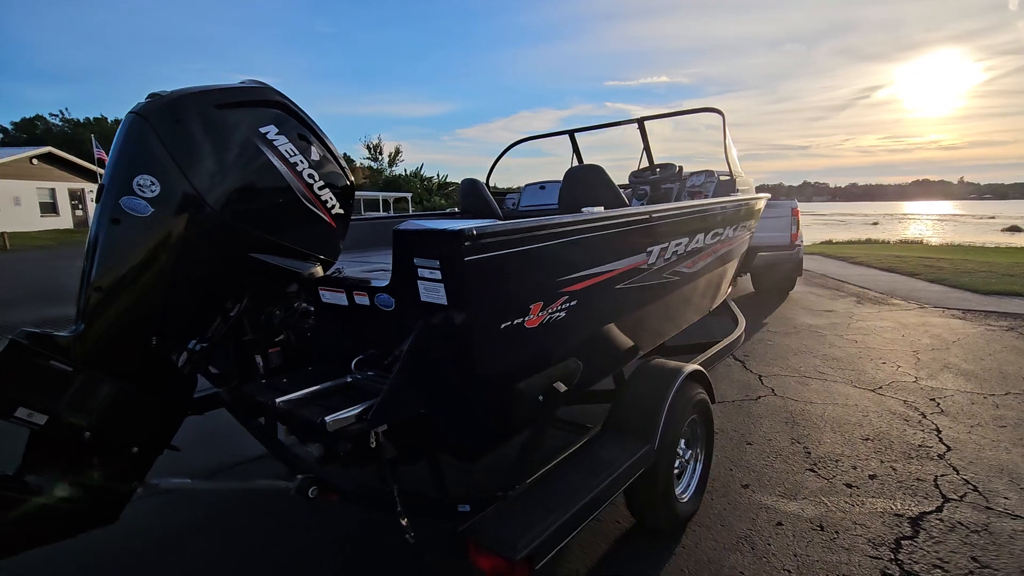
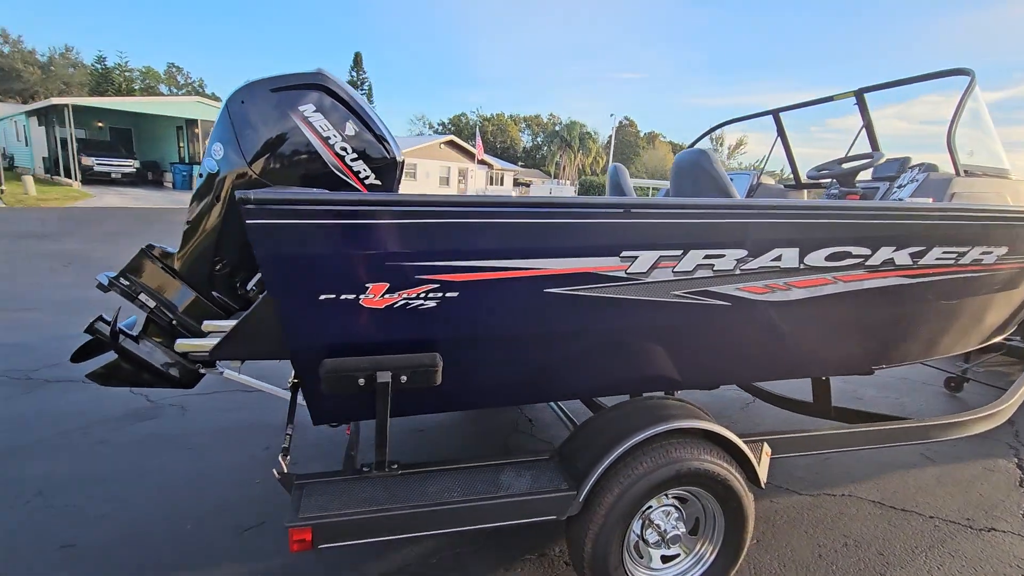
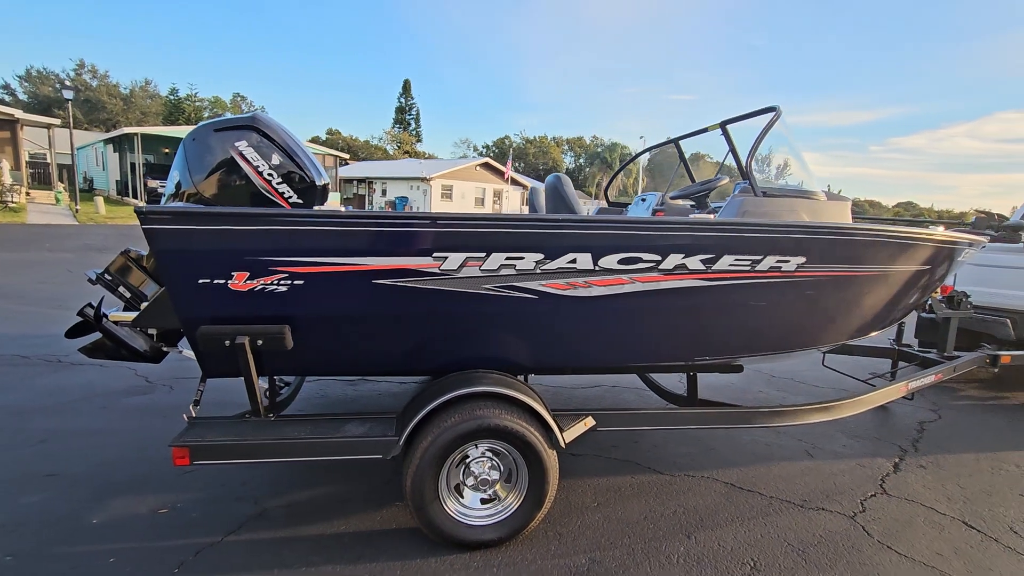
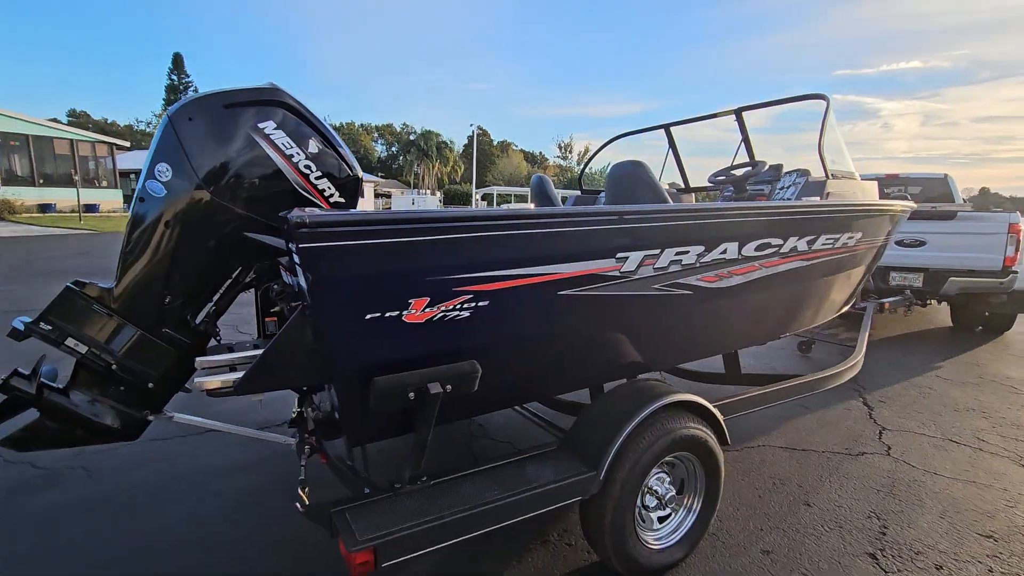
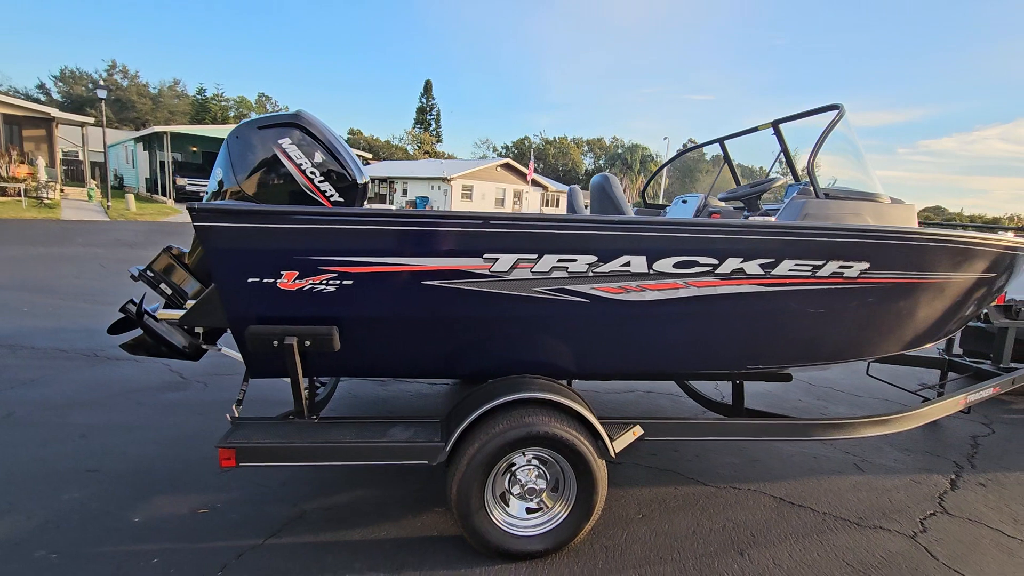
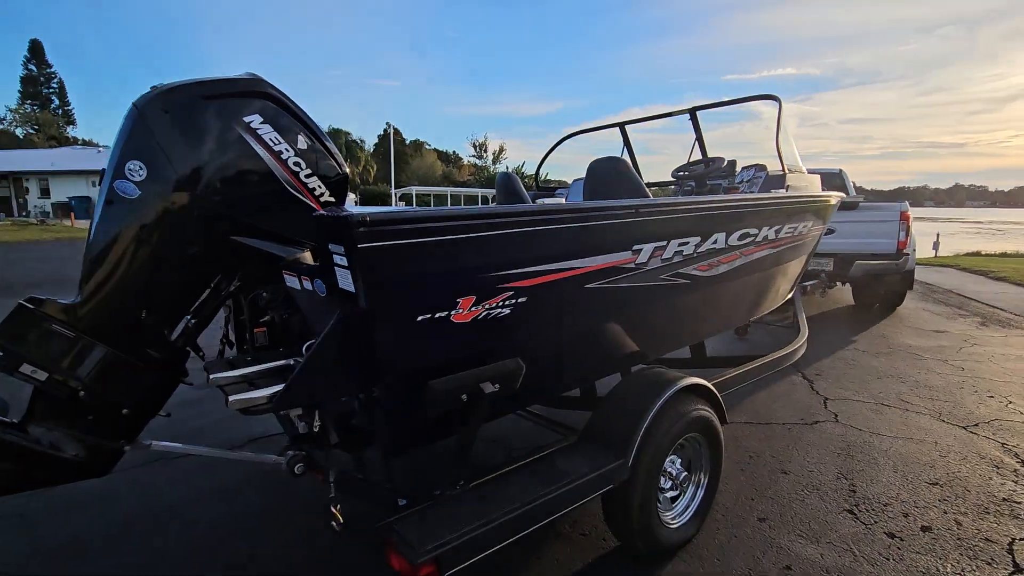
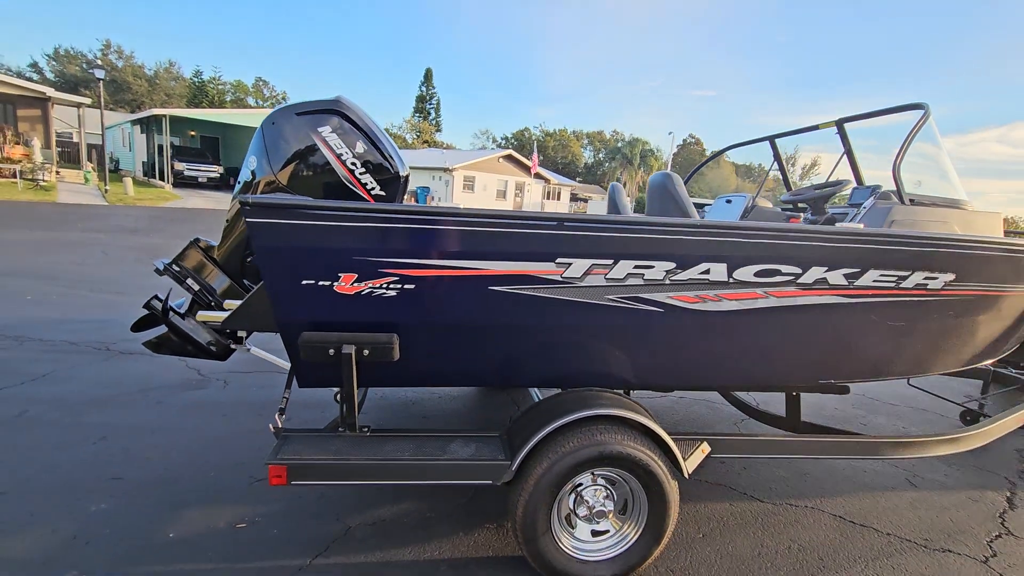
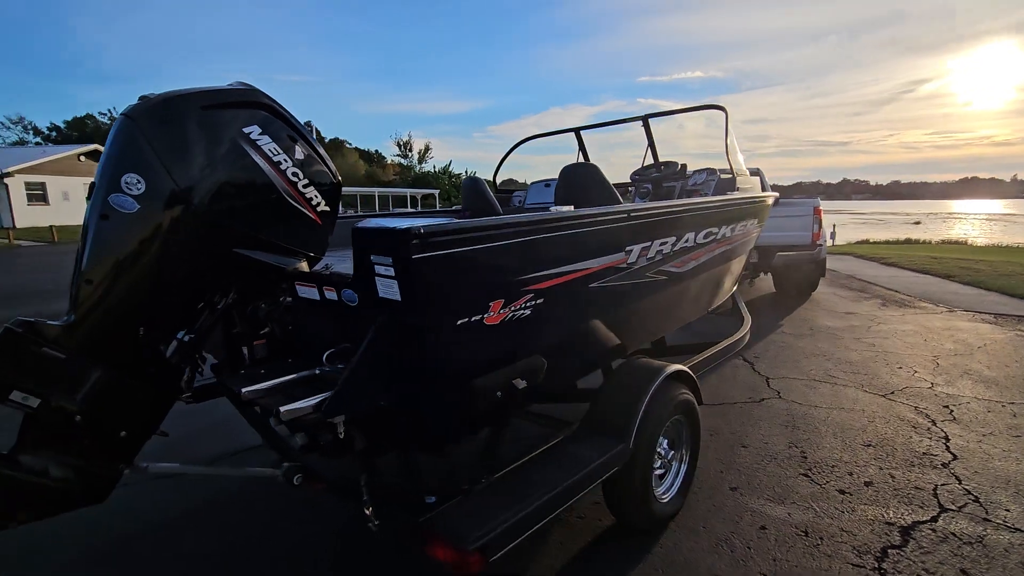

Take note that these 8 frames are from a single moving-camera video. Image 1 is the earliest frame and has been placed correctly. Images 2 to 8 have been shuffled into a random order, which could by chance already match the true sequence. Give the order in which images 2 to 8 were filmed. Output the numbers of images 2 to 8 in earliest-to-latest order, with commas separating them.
8, 6, 4, 2, 7, 5, 3
